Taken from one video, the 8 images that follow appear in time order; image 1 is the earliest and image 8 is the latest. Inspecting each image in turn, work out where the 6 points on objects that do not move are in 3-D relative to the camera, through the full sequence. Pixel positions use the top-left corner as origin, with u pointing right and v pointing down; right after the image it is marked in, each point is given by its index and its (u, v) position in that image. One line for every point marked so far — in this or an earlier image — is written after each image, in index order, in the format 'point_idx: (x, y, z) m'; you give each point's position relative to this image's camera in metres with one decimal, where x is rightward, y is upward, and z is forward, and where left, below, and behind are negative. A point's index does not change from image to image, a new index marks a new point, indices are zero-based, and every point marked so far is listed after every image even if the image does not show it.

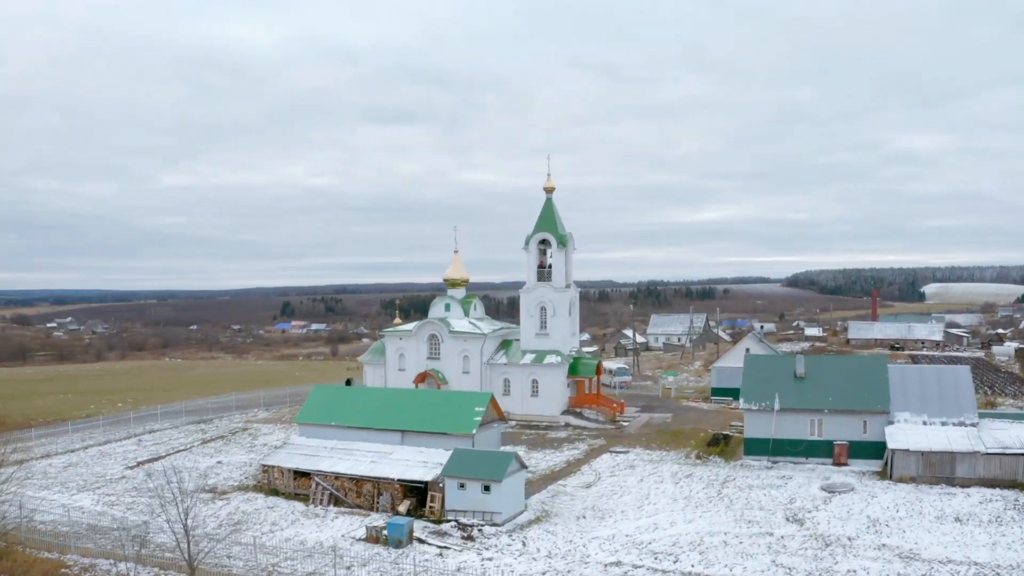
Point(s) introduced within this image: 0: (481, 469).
0: (-0.9, -4.4, +19.1) m
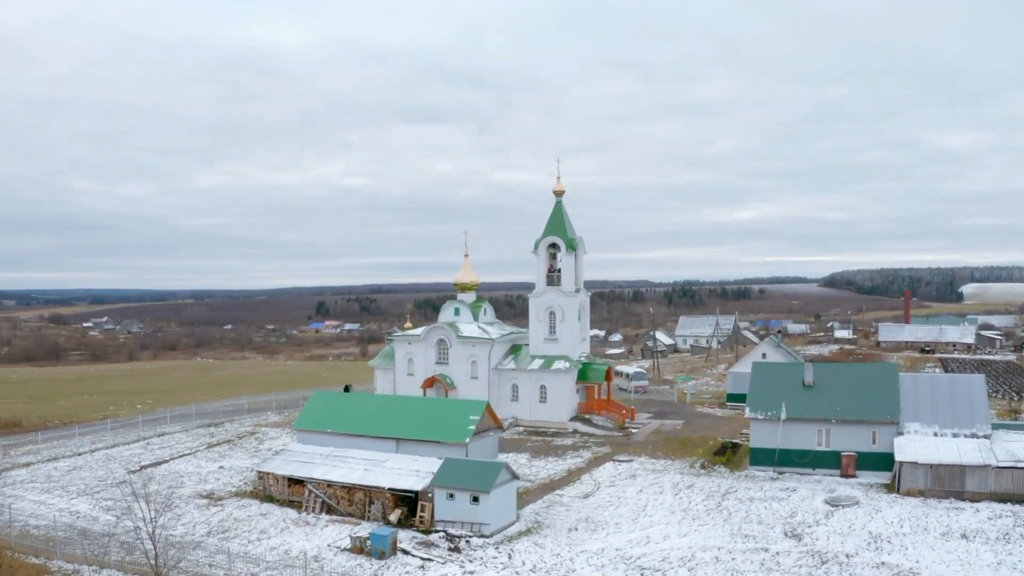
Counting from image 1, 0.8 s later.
0: (-1.1, -4.6, +18.8) m
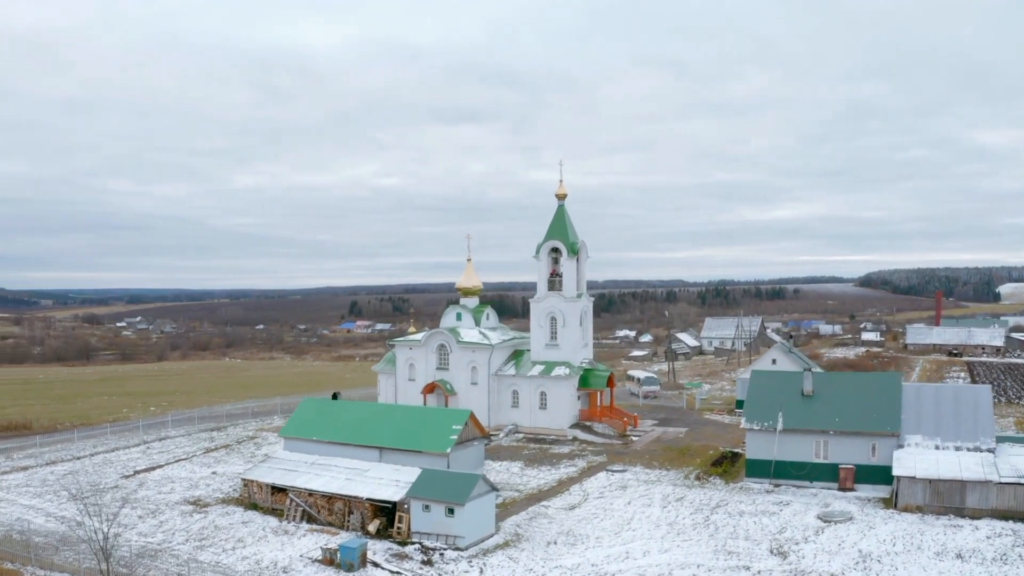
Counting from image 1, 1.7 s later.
0: (-1.6, -4.8, +18.5) m
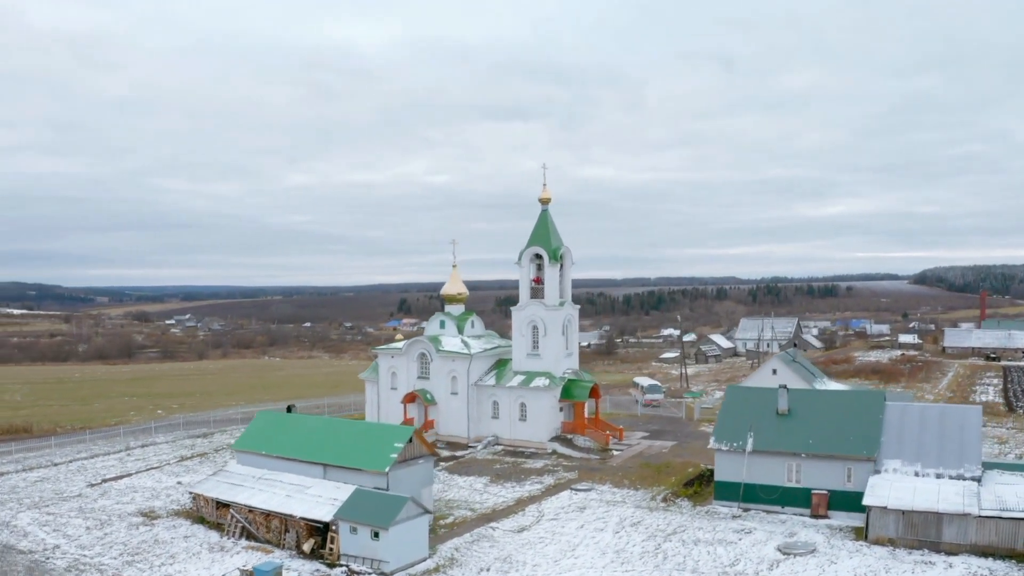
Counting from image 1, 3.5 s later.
0: (-3.2, -5.1, +17.7) m
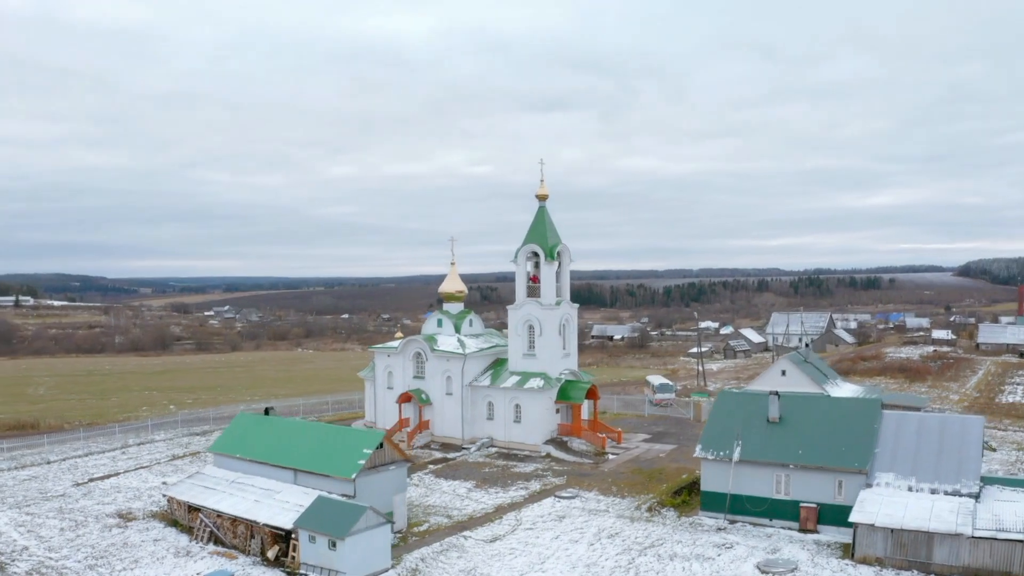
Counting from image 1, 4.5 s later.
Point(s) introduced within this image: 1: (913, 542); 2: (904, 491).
0: (-4.1, -5.2, +17.3) m
1: (+9.1, -5.7, +17.4) m
2: (+9.6, -4.9, +18.8) m
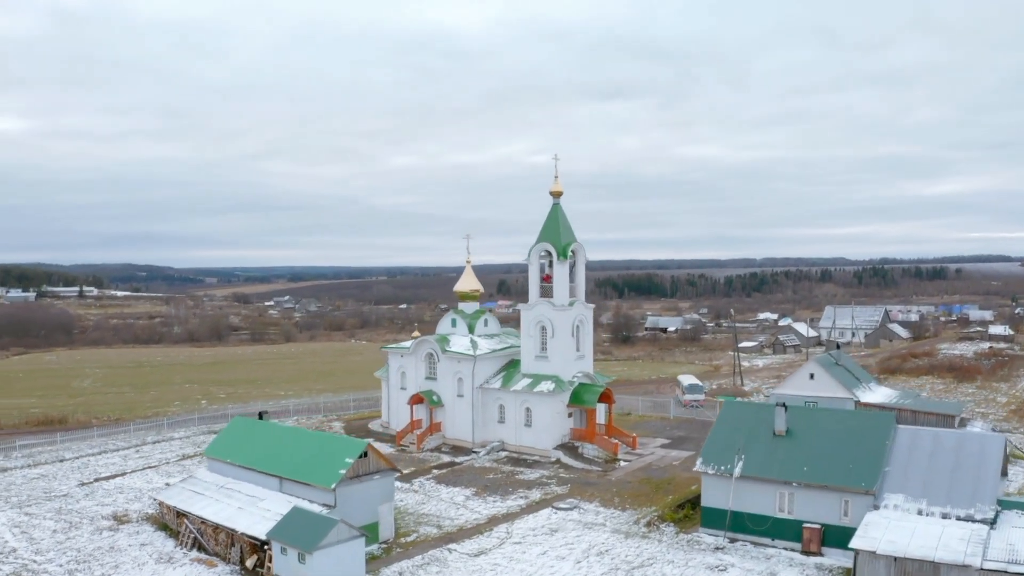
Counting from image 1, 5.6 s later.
0: (-4.6, -5.4, +16.9) m
1: (+8.5, -5.9, +16.1) m
2: (+9.1, -5.1, +17.5) m
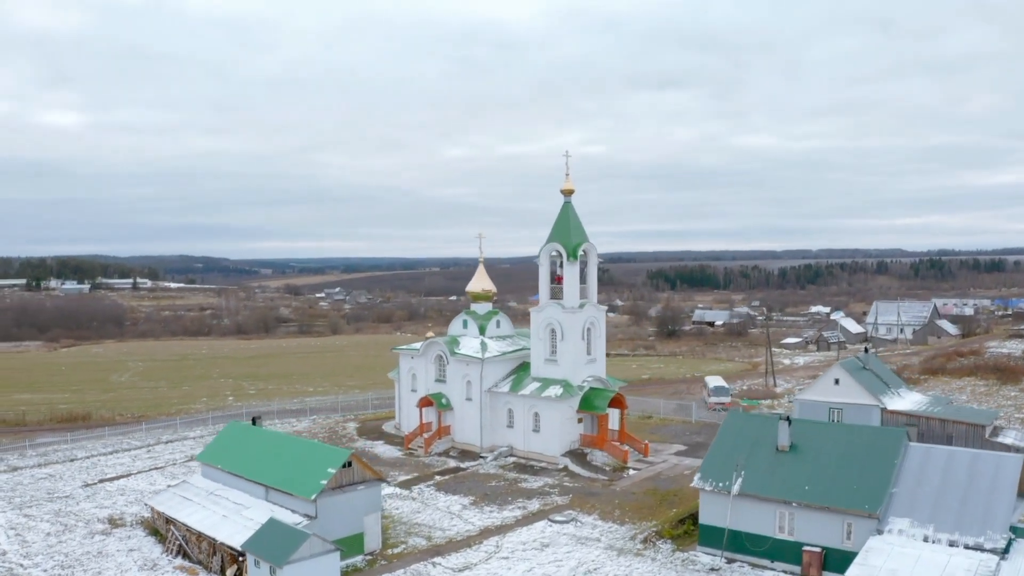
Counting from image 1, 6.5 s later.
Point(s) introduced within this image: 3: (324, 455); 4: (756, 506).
0: (-5.1, -5.6, +16.6) m
1: (+7.9, -6.1, +15.0) m
2: (+8.6, -5.3, +16.3) m
3: (-4.7, -4.2, +19.6) m
4: (+5.9, -5.3, +18.6) m
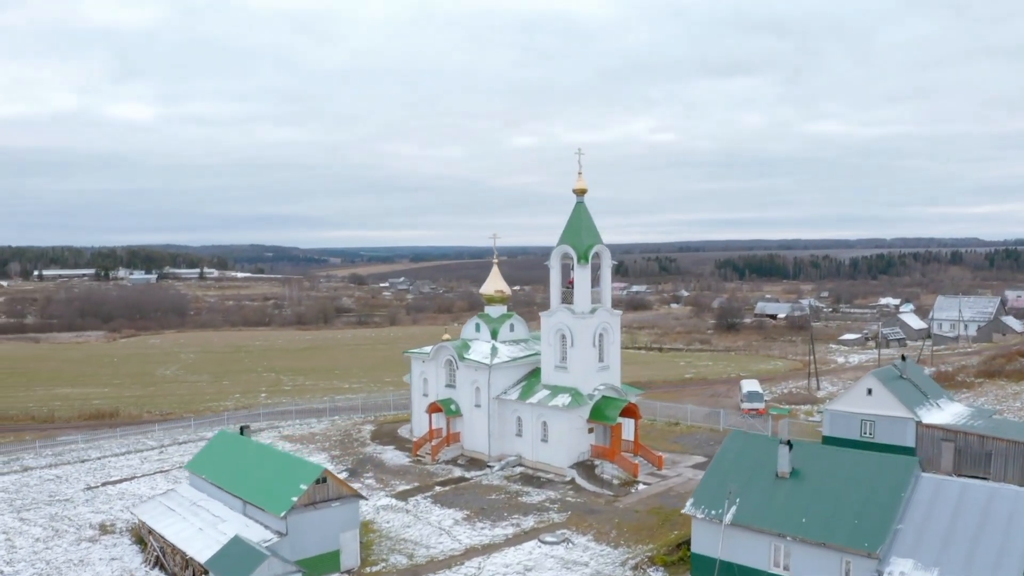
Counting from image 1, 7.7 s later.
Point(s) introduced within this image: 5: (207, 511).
0: (-5.8, -5.9, +16.1) m
1: (+7.0, -6.5, +13.4) m
2: (+7.8, -5.7, +14.6) m
3: (-5.2, -4.5, +19.1) m
4: (+5.3, -5.6, +17.2) m
5: (-7.9, -5.8, +19.9) m
